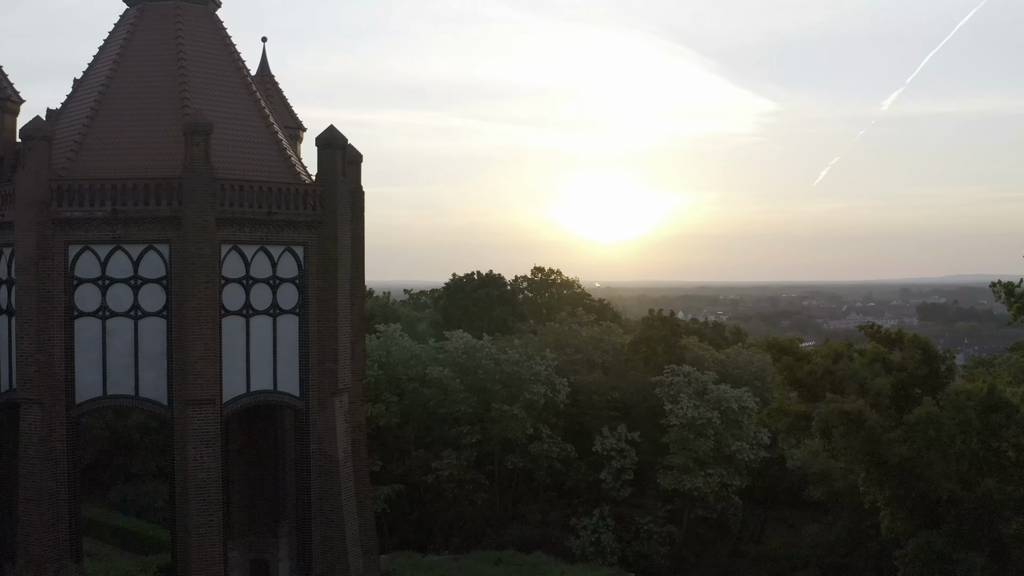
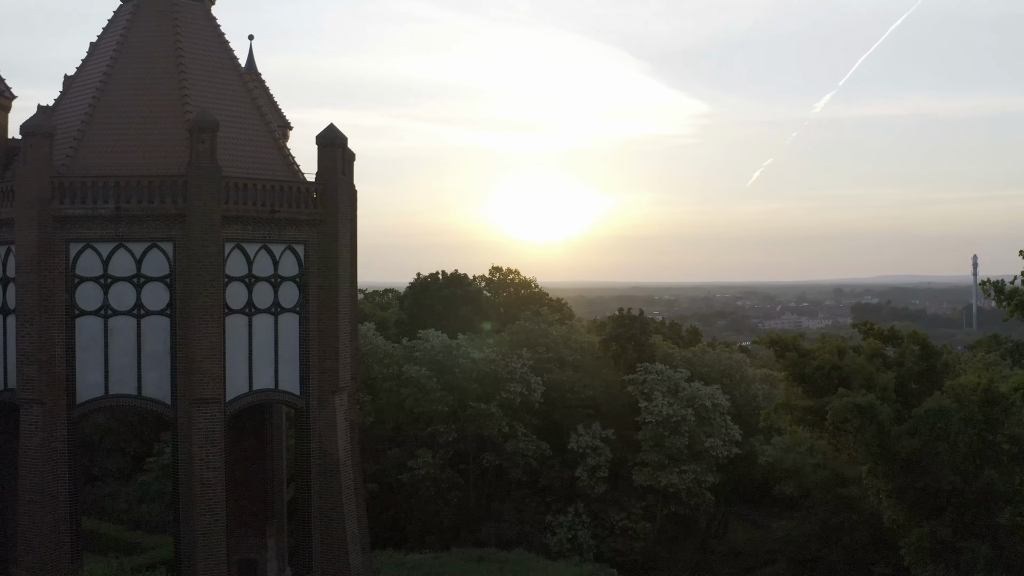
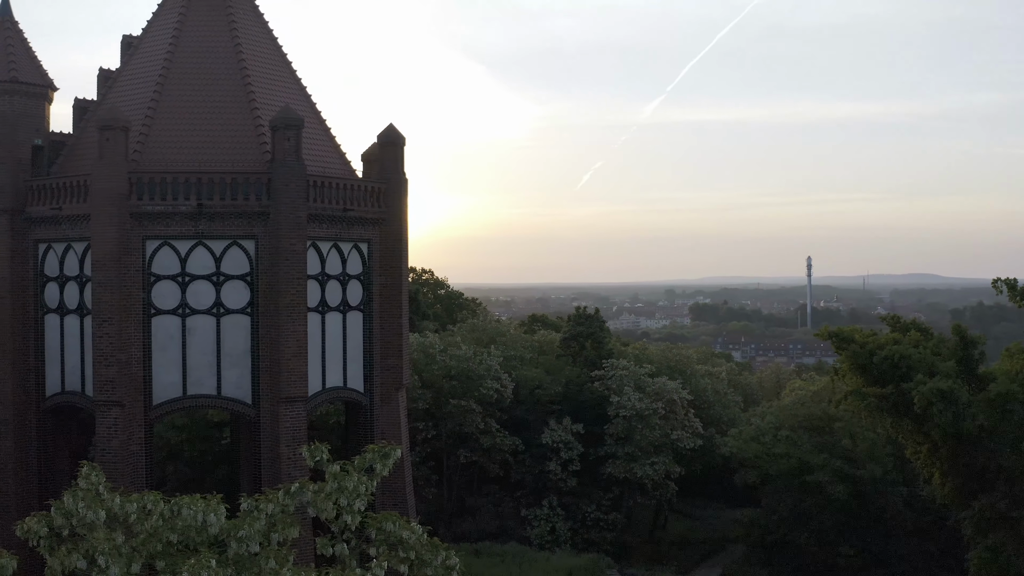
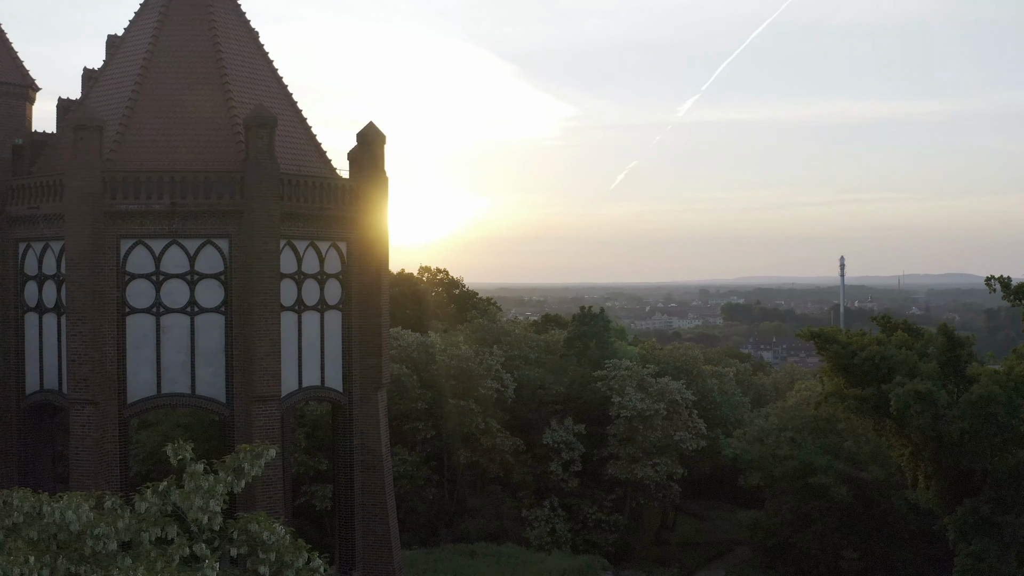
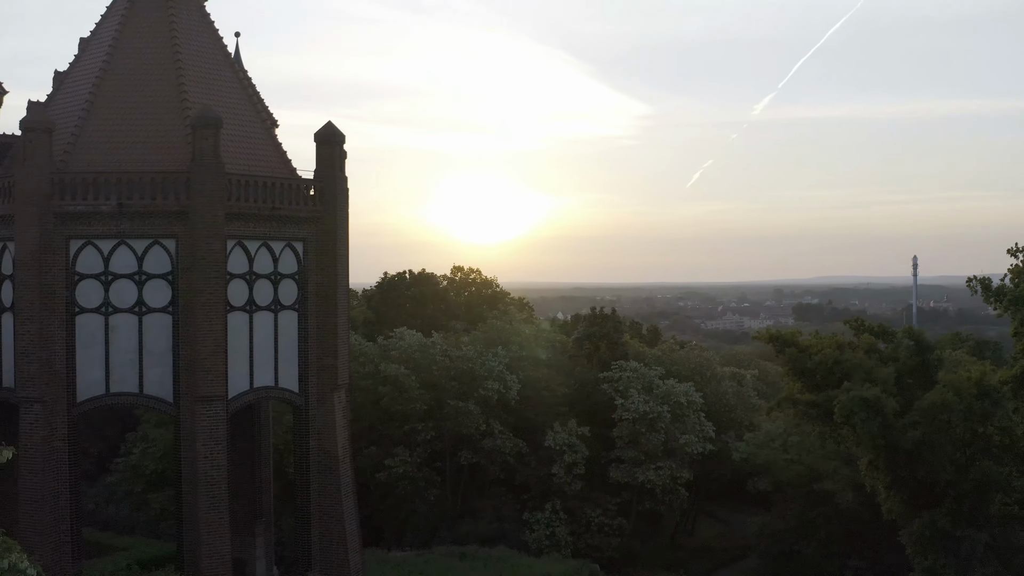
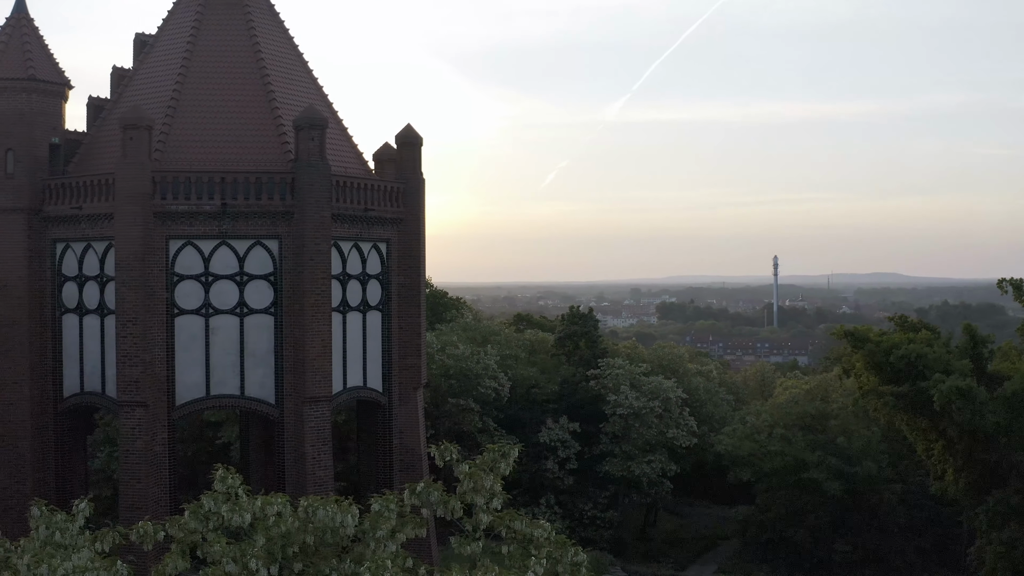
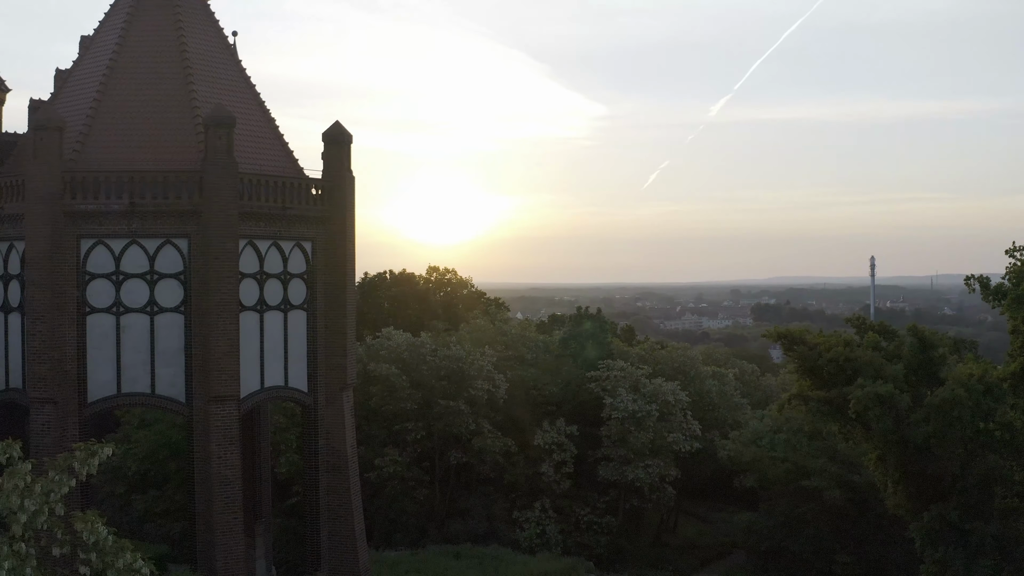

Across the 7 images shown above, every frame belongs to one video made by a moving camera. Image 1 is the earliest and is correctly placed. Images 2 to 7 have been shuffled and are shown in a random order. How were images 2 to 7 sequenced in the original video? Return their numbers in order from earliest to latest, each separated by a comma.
2, 5, 7, 4, 3, 6
